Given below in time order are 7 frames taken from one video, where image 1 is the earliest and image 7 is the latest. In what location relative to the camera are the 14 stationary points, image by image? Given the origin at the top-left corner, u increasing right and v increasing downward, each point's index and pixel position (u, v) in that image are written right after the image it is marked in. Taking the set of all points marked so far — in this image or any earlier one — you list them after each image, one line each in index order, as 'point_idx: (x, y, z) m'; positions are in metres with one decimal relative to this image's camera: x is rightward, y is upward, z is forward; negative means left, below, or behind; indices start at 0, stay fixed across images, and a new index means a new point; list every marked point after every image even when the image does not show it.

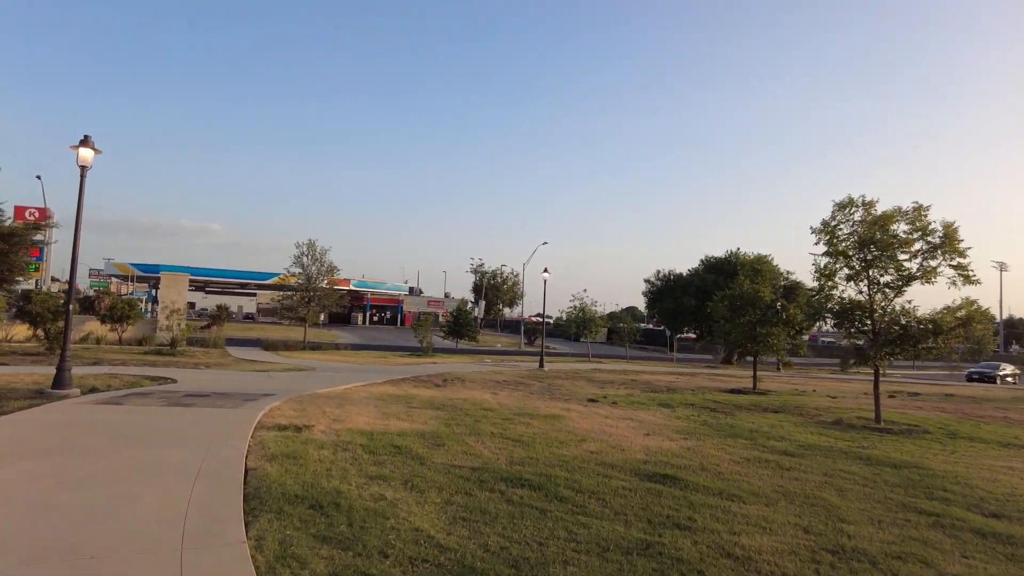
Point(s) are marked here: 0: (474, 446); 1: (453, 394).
0: (-0.5, -2.2, +8.7) m
1: (-1.4, -2.6, +15.6) m
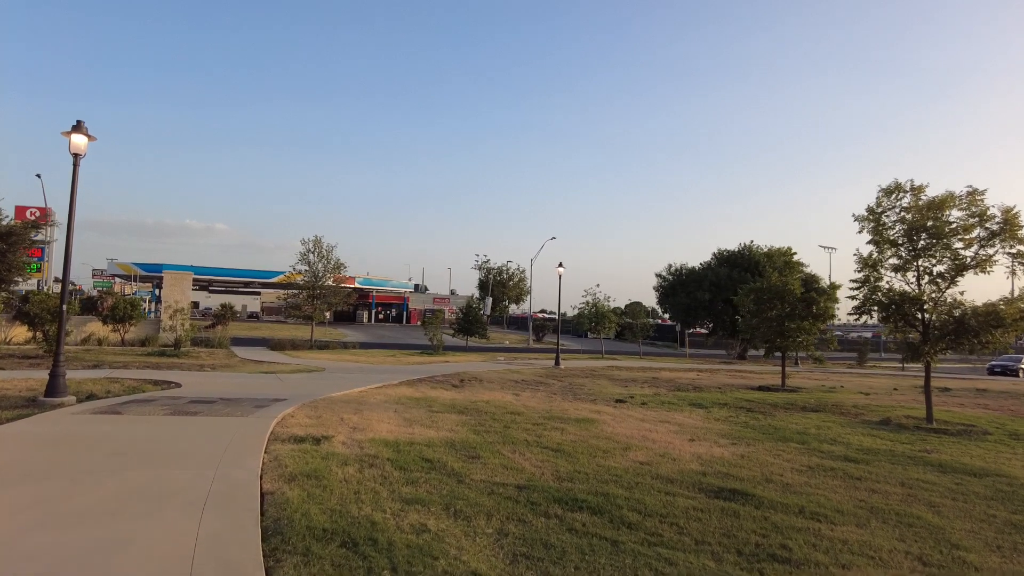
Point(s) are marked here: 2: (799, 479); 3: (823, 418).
0: (0.0, -2.1, +7.8) m
1: (-0.8, -2.5, +14.7) m
2: (+3.7, -2.4, +8.2) m
3: (+7.0, -2.9, +14.3) m
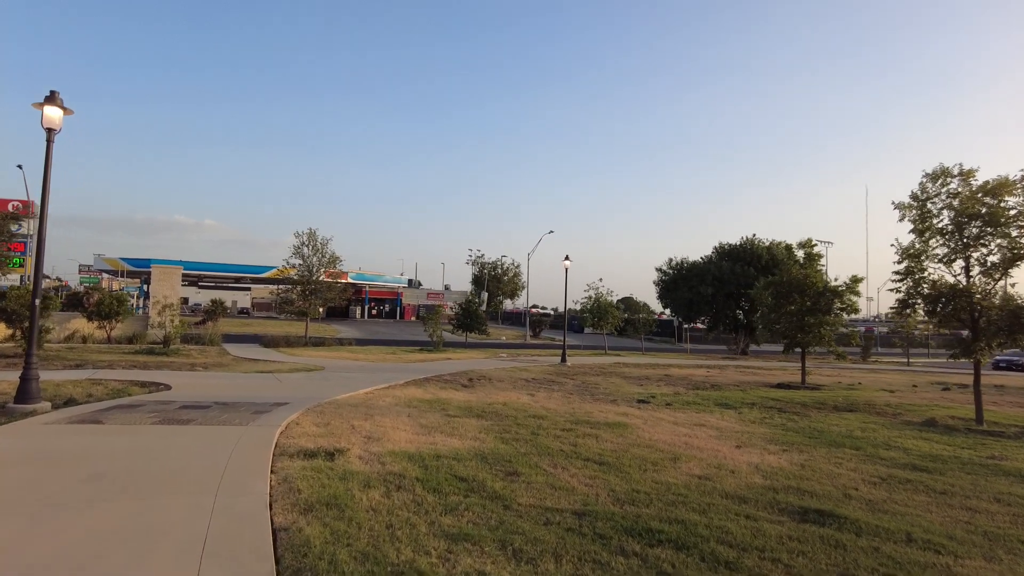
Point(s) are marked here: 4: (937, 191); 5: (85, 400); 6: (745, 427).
0: (+0.5, -2.0, +6.7) m
1: (-0.5, -2.3, +13.6) m
2: (+4.1, -2.3, +7.2) m
3: (+7.4, -2.7, +13.4) m
4: (+8.5, +1.9, +12.7) m
5: (-6.8, -1.8, +10.2) m
6: (+4.3, -2.6, +11.7) m
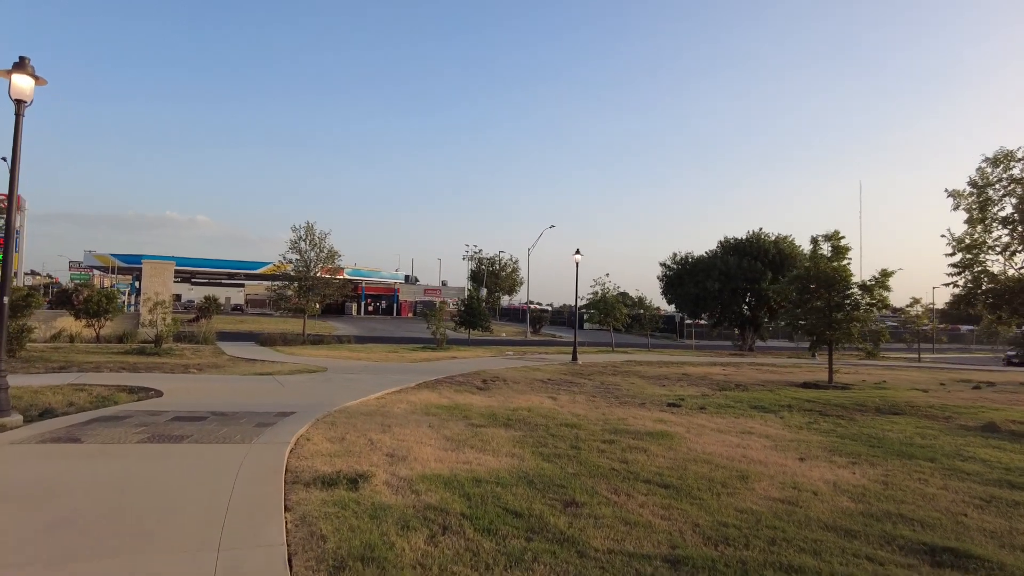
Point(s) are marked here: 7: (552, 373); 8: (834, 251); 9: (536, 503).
0: (+1.0, -1.9, +5.7) m
1: (0.0, -2.2, +12.6) m
2: (+4.6, -2.2, +6.1) m
3: (+7.8, -2.6, +12.4) m
4: (+8.9, +2.1, +11.7) m
5: (-6.4, -1.7, +9.1) m
6: (+4.8, -2.5, +10.7) m
7: (+1.2, -2.6, +19.2) m
8: (+10.1, +1.2, +19.9) m
9: (+0.2, -1.8, +5.5) m
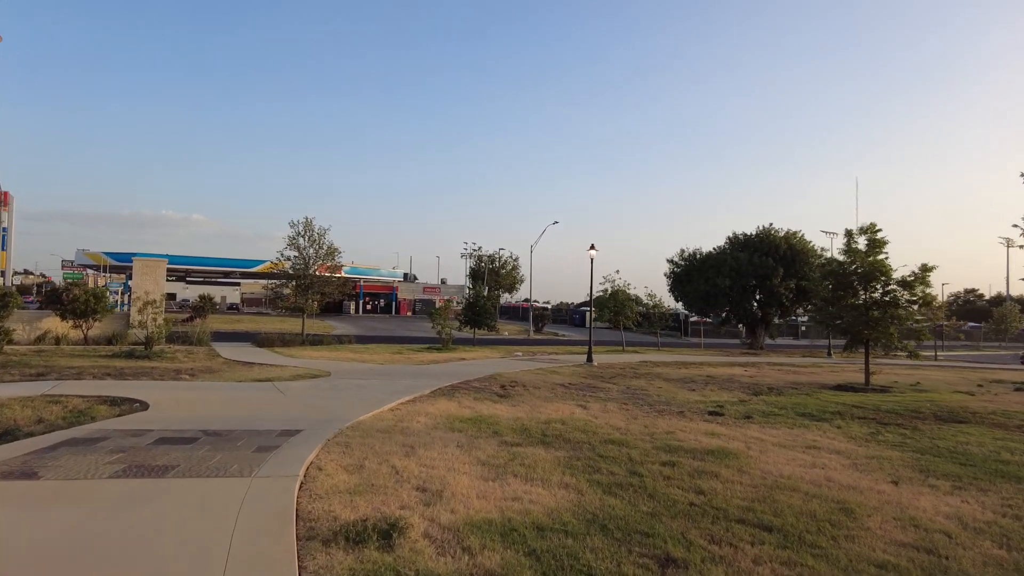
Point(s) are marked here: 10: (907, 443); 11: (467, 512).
0: (+1.5, -1.9, +4.4) m
1: (+0.5, -2.2, +11.3) m
2: (+5.2, -2.2, +4.9) m
3: (+8.3, -2.5, +11.2) m
4: (+9.4, +2.1, +10.5) m
5: (-5.8, -1.7, +7.8) m
6: (+5.3, -2.4, +9.5) m
7: (+1.7, -2.5, +18.0) m
8: (+10.5, +1.3, +18.7) m
9: (+0.7, -1.8, +4.2) m
10: (+6.3, -2.5, +10.2) m
11: (-0.4, -1.8, +5.1) m
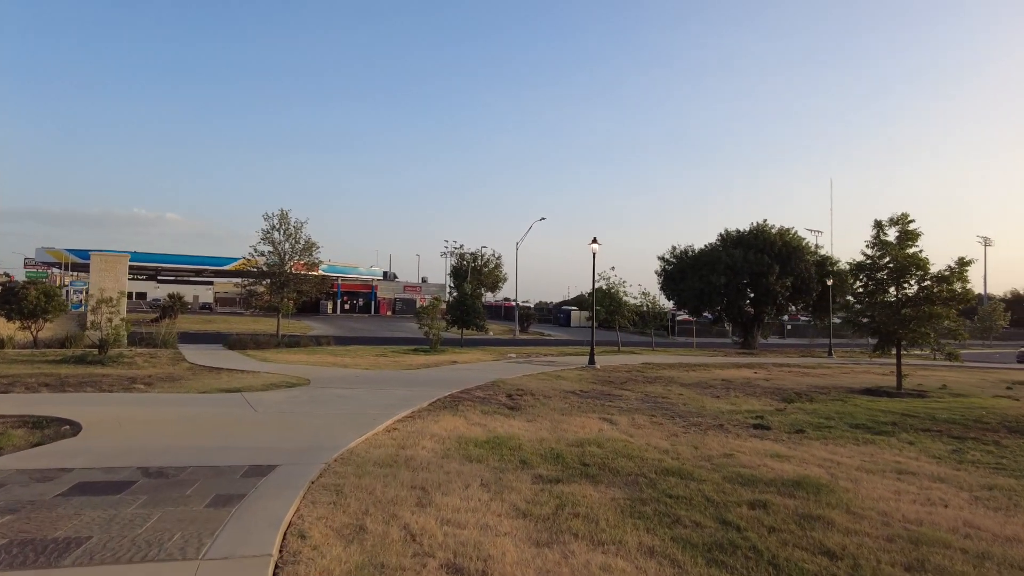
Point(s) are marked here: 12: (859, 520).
0: (+2.1, -1.8, +2.6) m
1: (+0.7, -2.1, +9.5) m
2: (+5.7, -2.1, +3.2) m
3: (+8.6, -2.4, +9.6) m
4: (+9.7, +2.2, +8.9) m
5: (-5.4, -1.6, +5.7) m
6: (+5.6, -2.3, +7.8) m
7: (+1.7, -2.4, +16.2) m
8: (+10.5, +1.4, +17.2) m
9: (+1.3, -1.7, +2.4) m
10: (+6.6, -2.3, +8.6) m
11: (+0.1, -1.7, +3.3) m
12: (+3.1, -2.0, +5.7) m
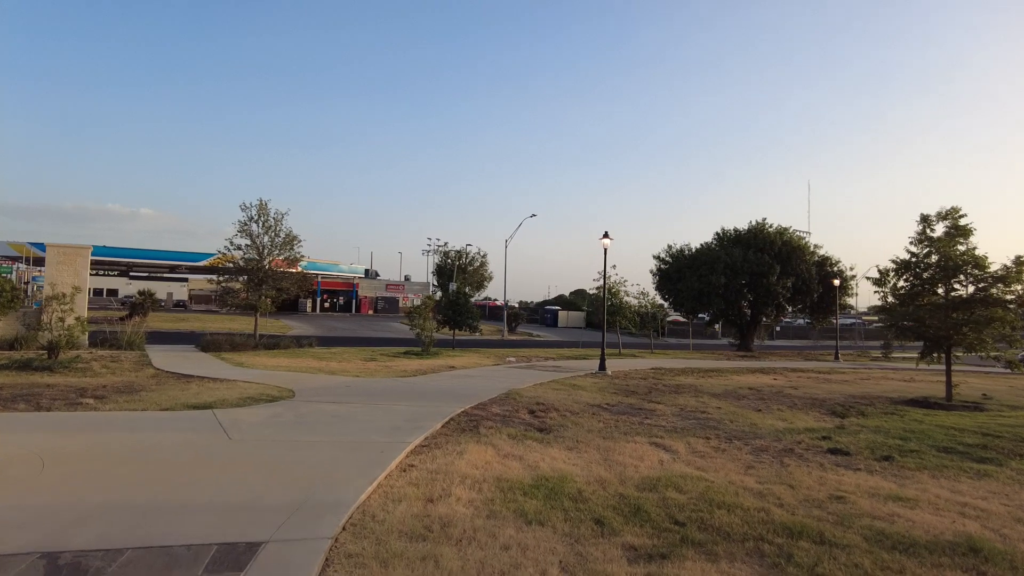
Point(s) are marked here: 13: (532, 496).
0: (+2.8, -1.8, +0.8) m
1: (+1.2, -2.0, +7.6) m
2: (+6.4, -2.1, +1.5) m
3: (+9.1, -2.5, +8.0) m
4: (+10.3, +2.2, +7.3) m
5: (-4.8, -1.5, +3.6) m
6: (+6.2, -2.3, +6.1) m
7: (+2.0, -2.4, +14.3) m
8: (+10.8, +1.4, +15.6) m
9: (+2.0, -1.7, +0.5) m
10: (+7.1, -2.4, +6.9) m
11: (+0.8, -1.7, +1.4) m
12: (+3.7, -2.0, +3.9) m
13: (+0.2, -1.9, +5.8) m
